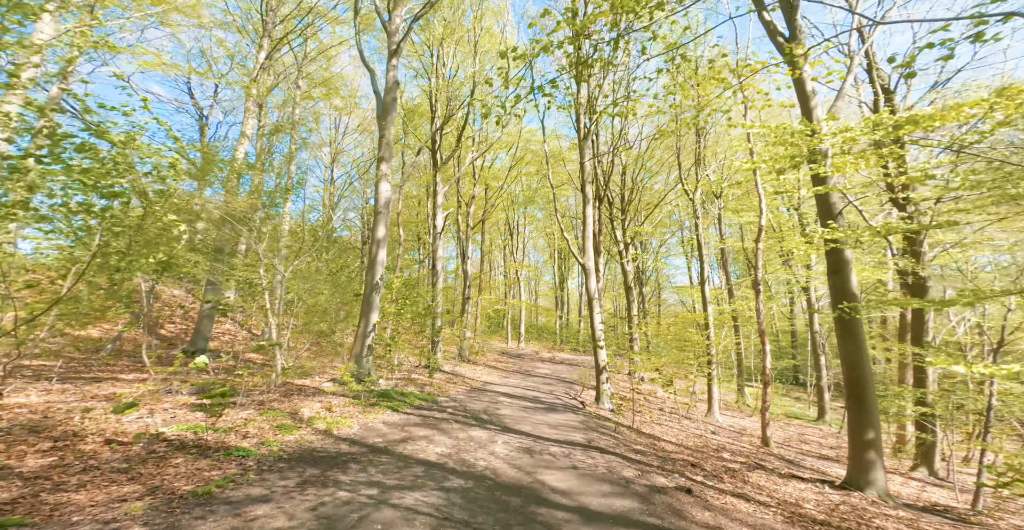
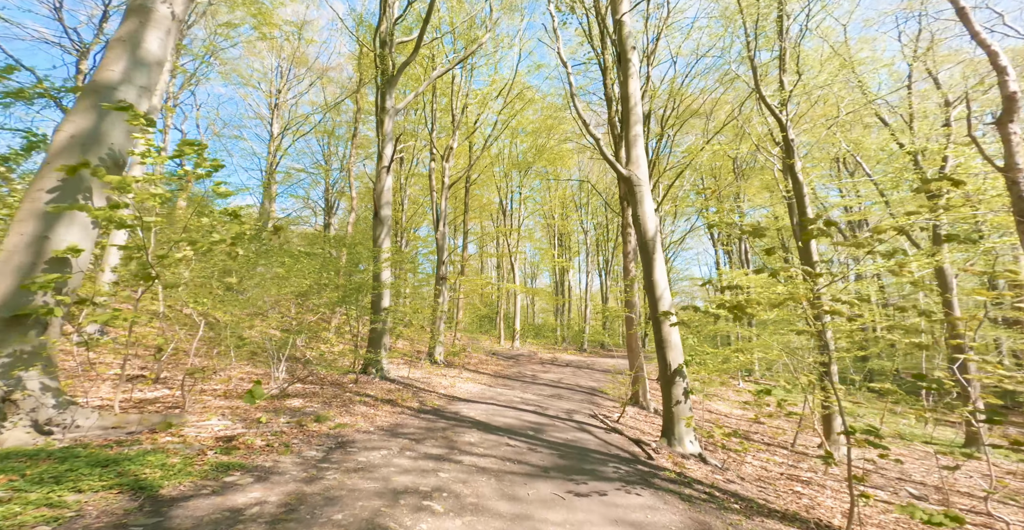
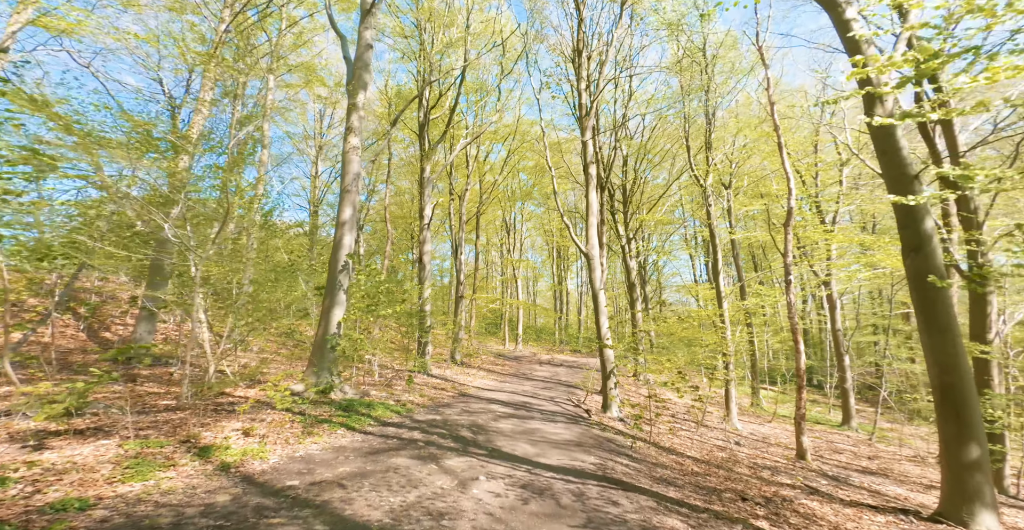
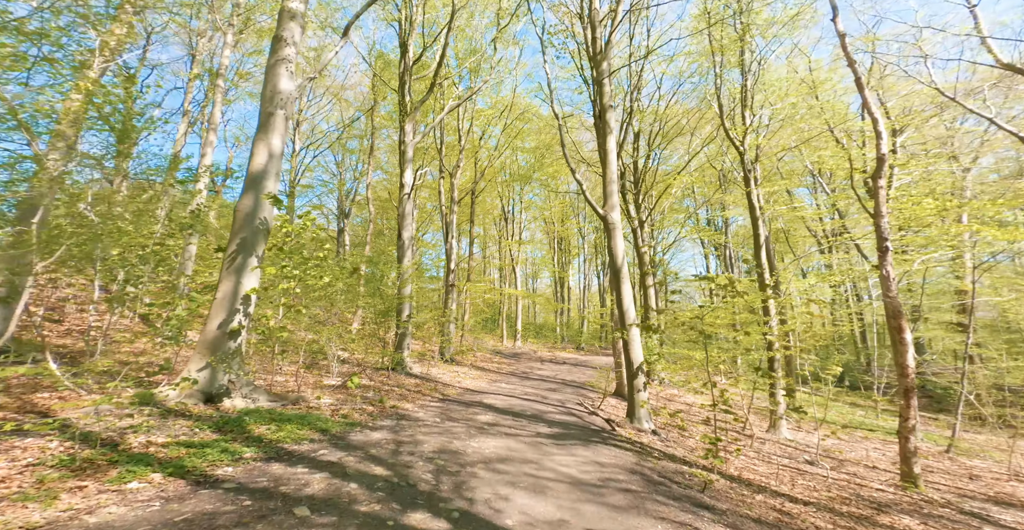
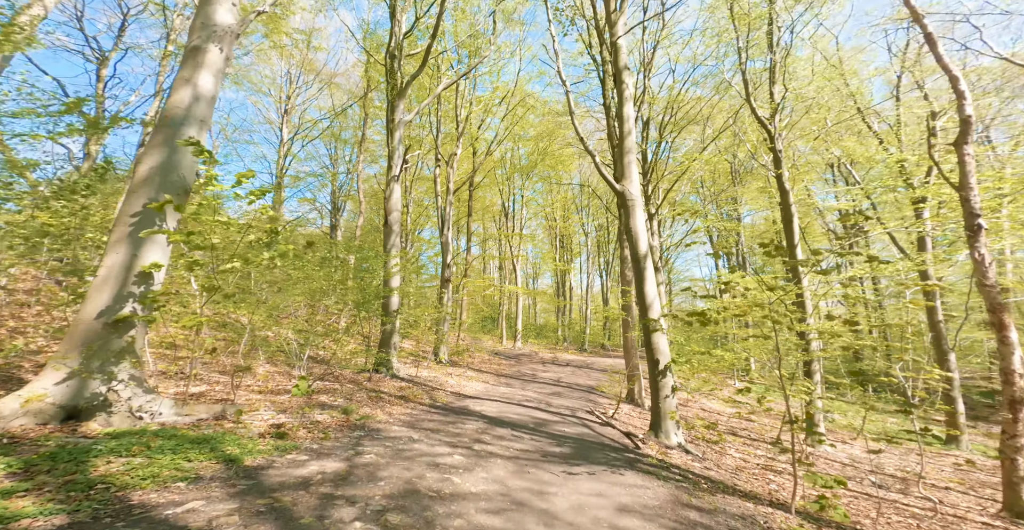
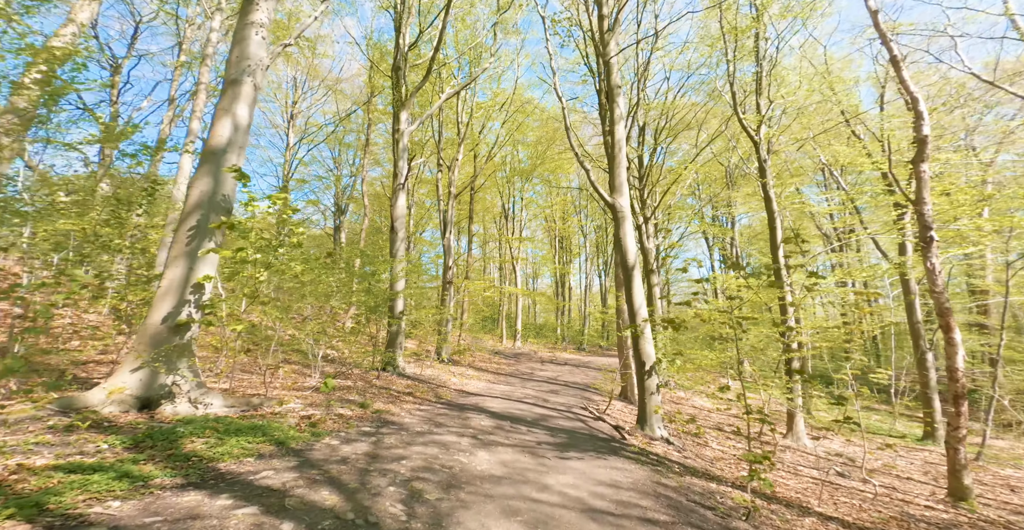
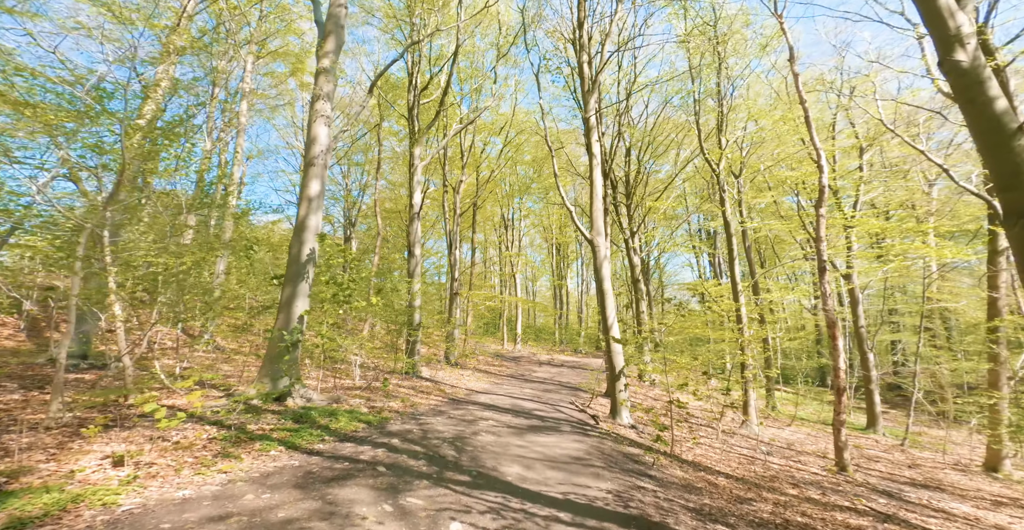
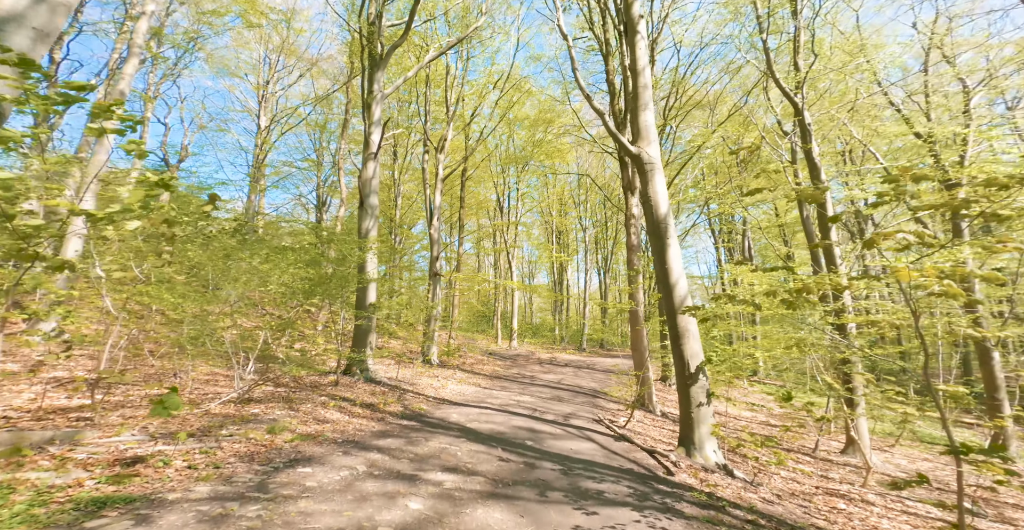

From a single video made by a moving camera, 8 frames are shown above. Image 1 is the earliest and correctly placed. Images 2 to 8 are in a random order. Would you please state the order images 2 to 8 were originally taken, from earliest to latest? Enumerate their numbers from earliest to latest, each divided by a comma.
3, 7, 4, 6, 5, 2, 8
